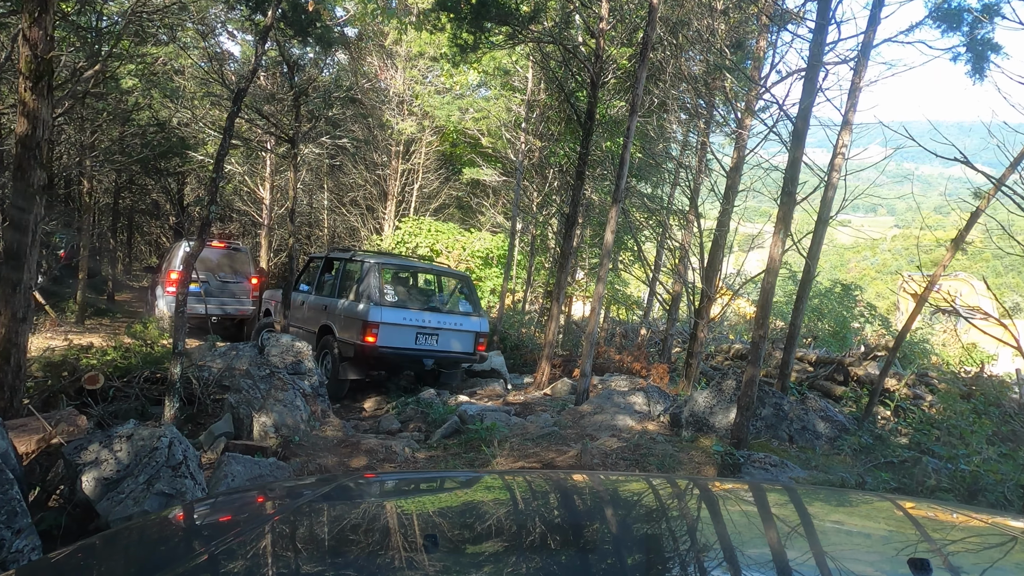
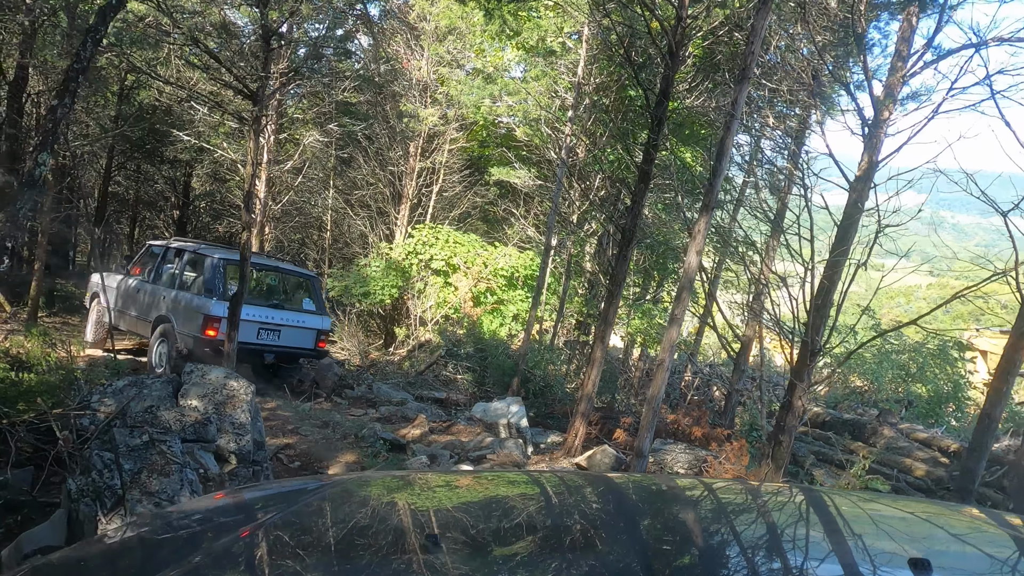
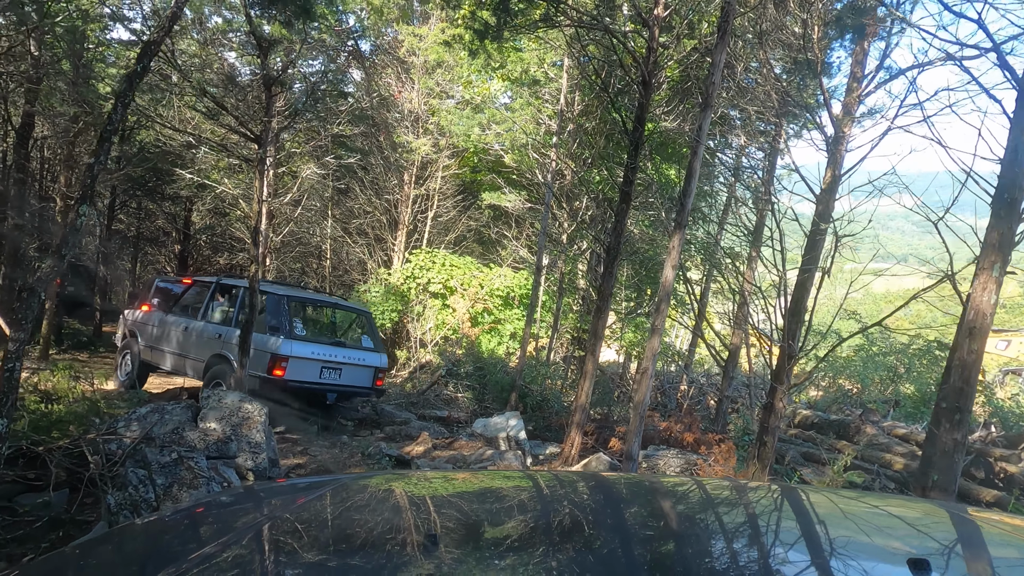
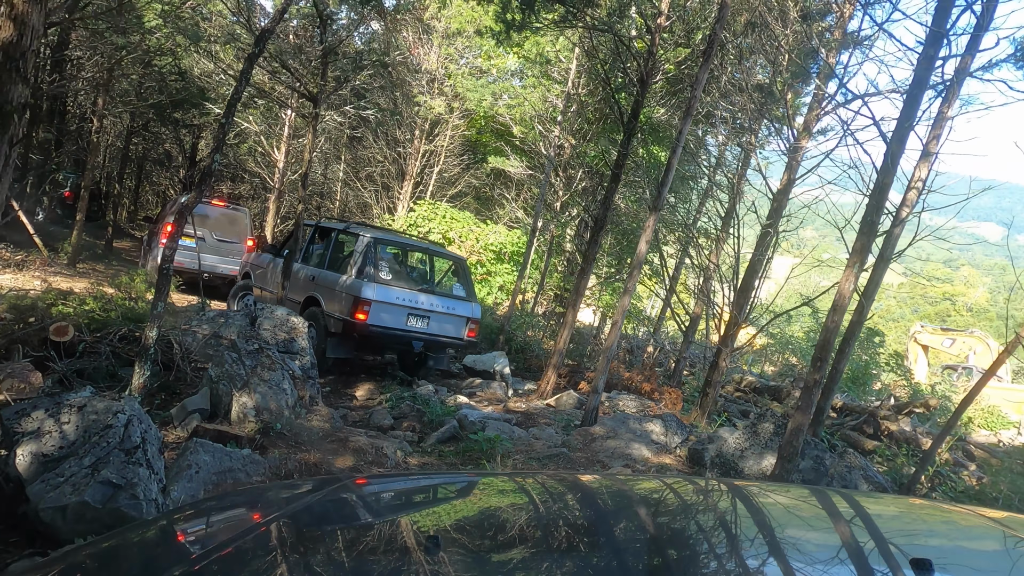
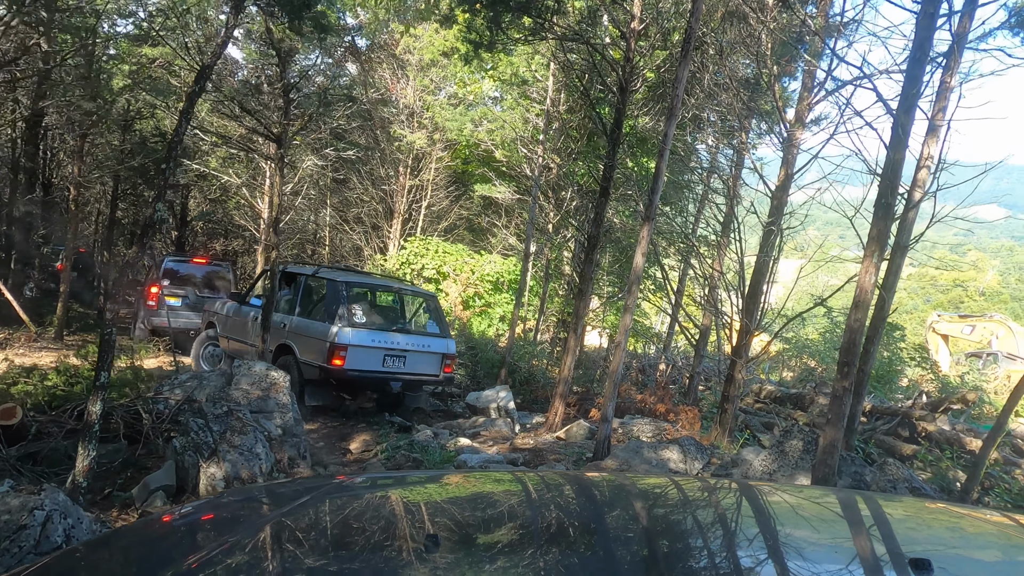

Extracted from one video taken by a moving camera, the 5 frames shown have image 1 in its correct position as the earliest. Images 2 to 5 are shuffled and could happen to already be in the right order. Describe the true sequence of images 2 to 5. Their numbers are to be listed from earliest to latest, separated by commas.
4, 5, 3, 2
